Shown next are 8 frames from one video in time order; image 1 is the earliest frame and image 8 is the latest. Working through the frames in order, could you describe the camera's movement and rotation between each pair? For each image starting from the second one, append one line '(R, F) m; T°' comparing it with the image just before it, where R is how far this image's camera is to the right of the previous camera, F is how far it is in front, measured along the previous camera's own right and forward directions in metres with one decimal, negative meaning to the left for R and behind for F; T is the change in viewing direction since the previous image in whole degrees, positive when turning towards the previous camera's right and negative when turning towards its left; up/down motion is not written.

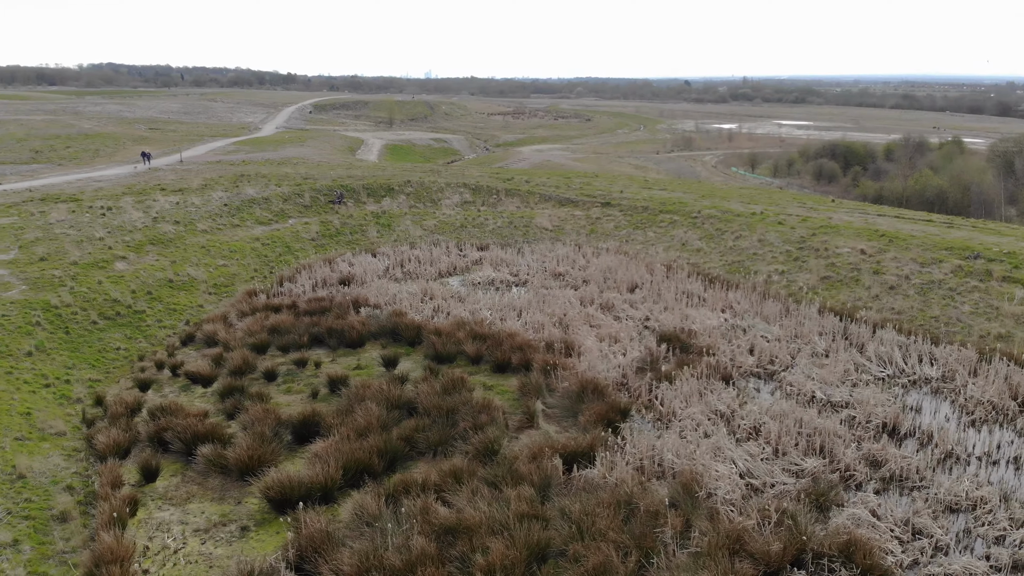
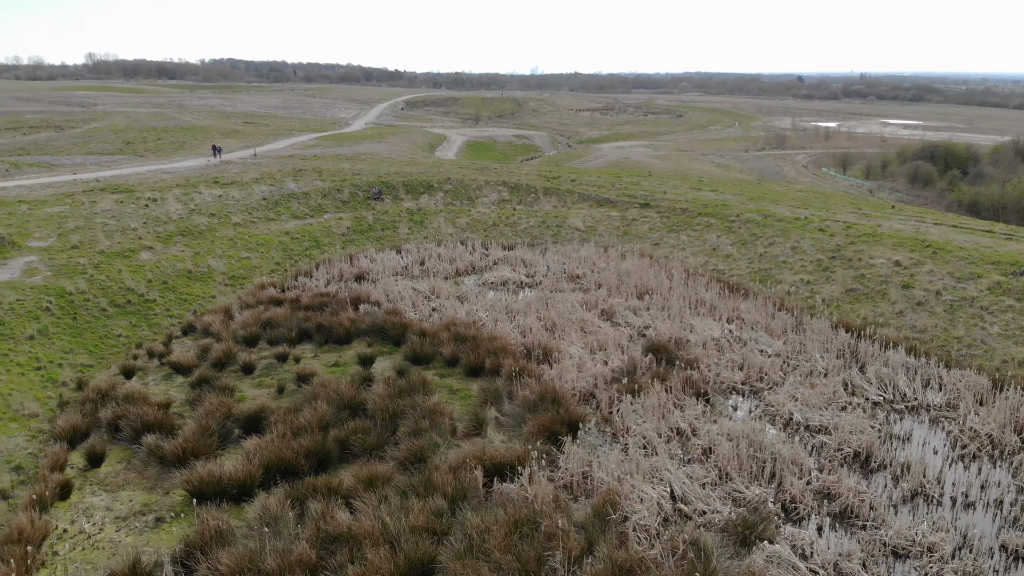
(+1.5, +0.3) m; -8°
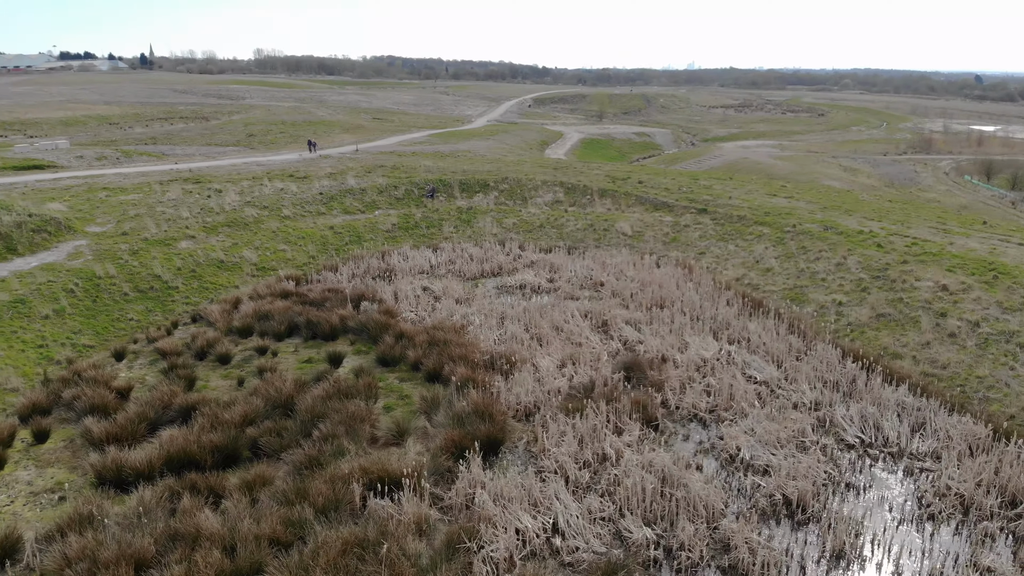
(+2.1, +0.5) m; -11°
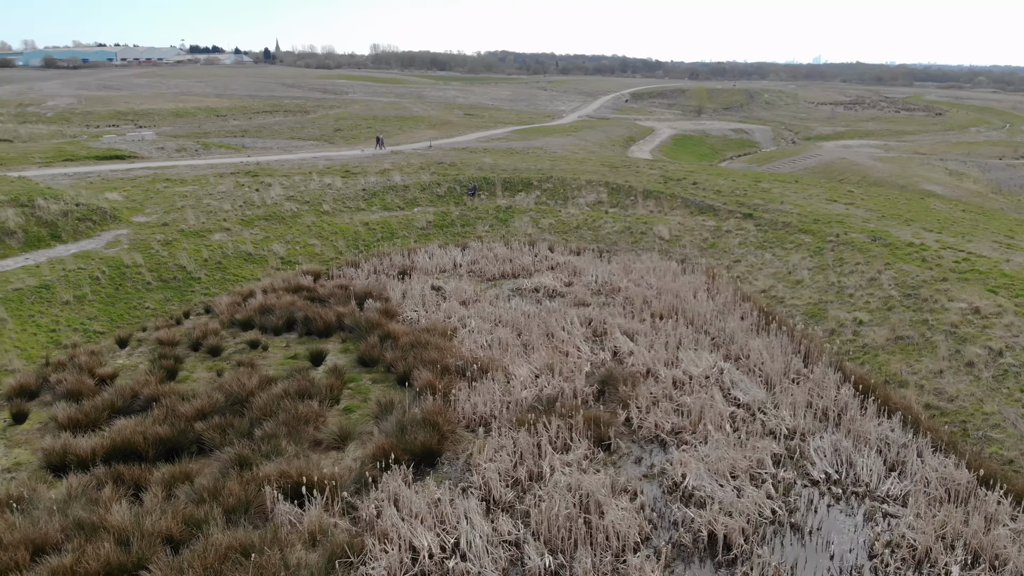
(+1.5, +0.4) m; -8°
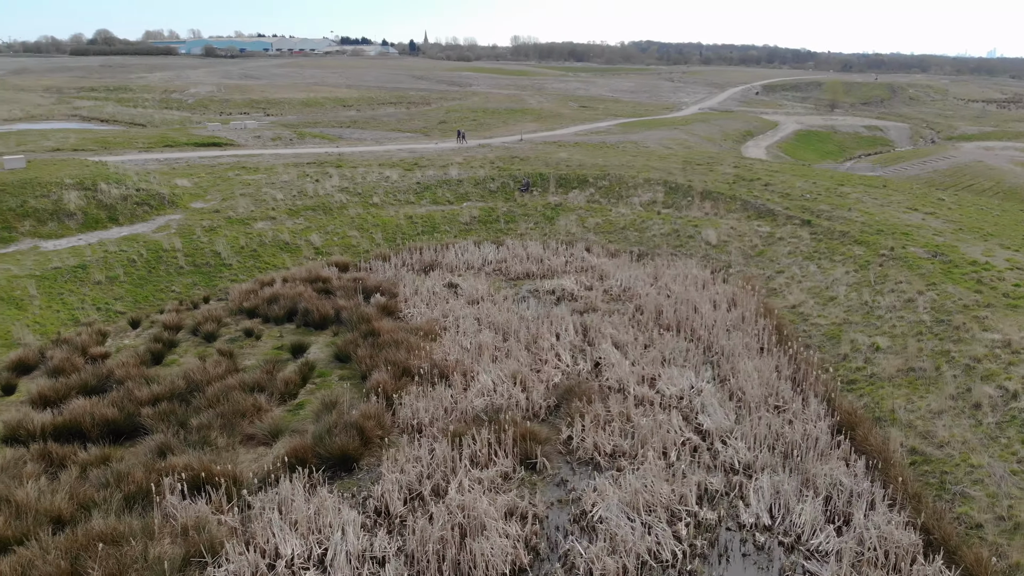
(+1.9, +0.5) m; -10°
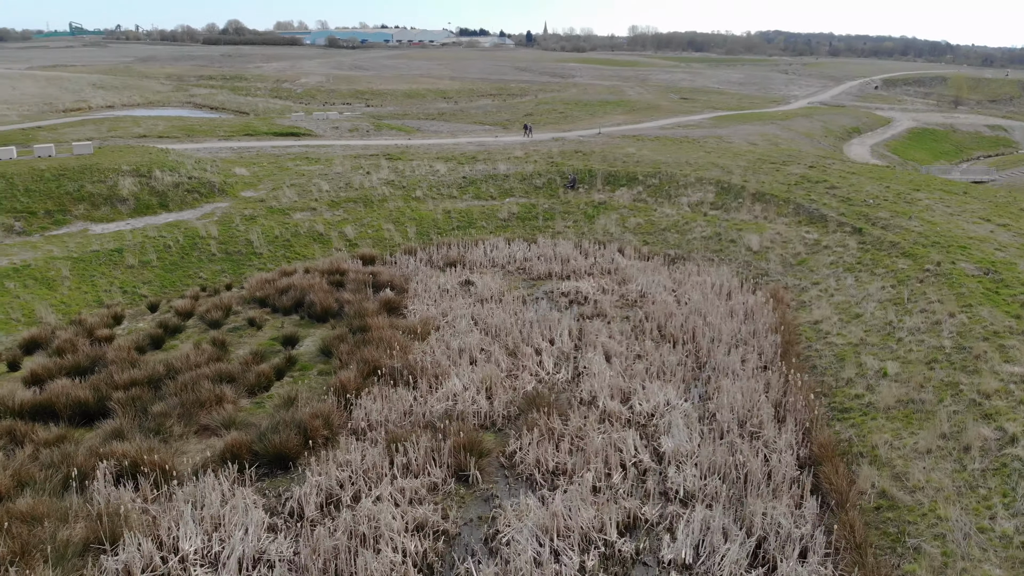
(+1.5, +0.4) m; -8°
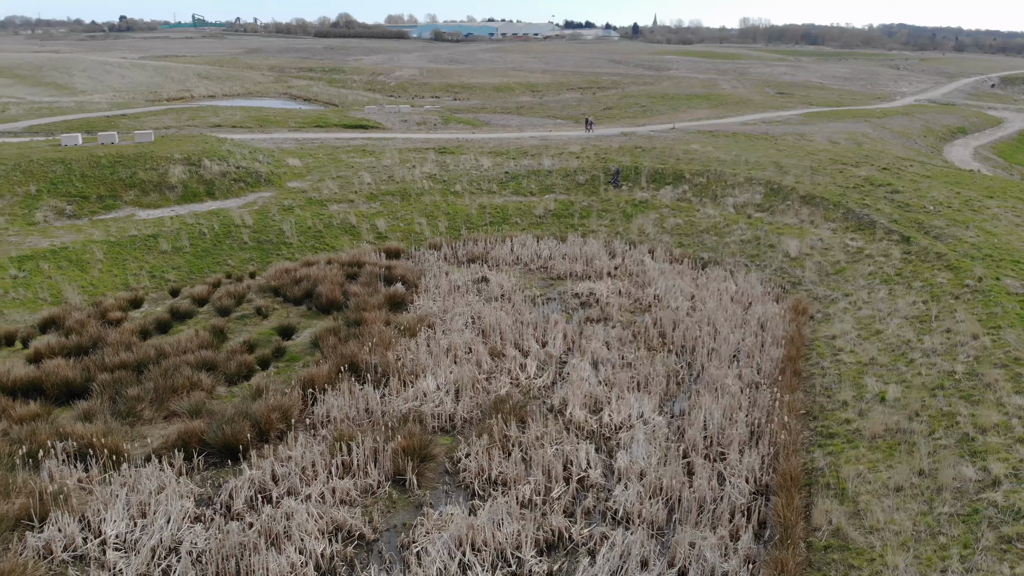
(+1.3, +0.4) m; -7°
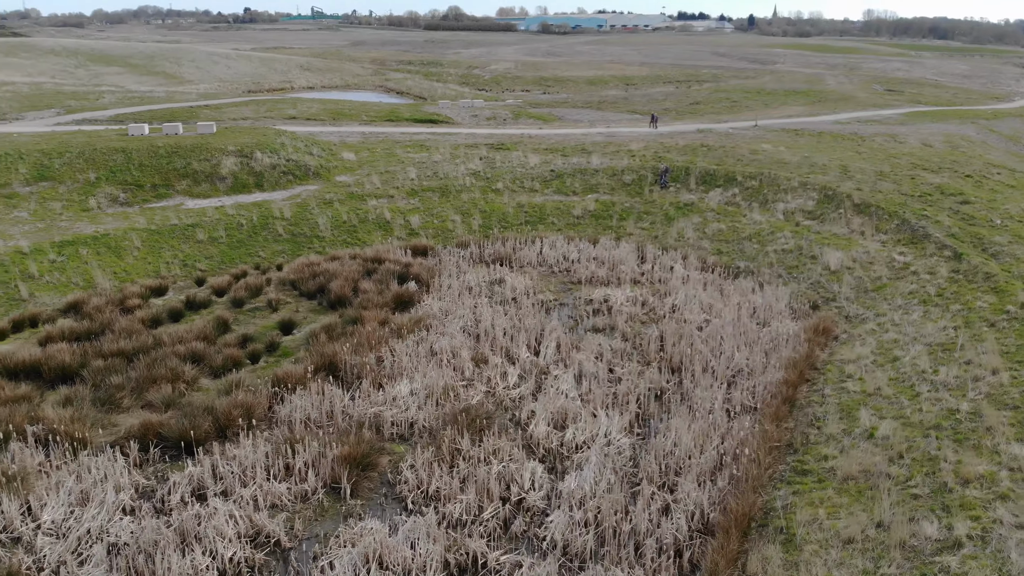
(+1.3, +0.4) m; -8°
